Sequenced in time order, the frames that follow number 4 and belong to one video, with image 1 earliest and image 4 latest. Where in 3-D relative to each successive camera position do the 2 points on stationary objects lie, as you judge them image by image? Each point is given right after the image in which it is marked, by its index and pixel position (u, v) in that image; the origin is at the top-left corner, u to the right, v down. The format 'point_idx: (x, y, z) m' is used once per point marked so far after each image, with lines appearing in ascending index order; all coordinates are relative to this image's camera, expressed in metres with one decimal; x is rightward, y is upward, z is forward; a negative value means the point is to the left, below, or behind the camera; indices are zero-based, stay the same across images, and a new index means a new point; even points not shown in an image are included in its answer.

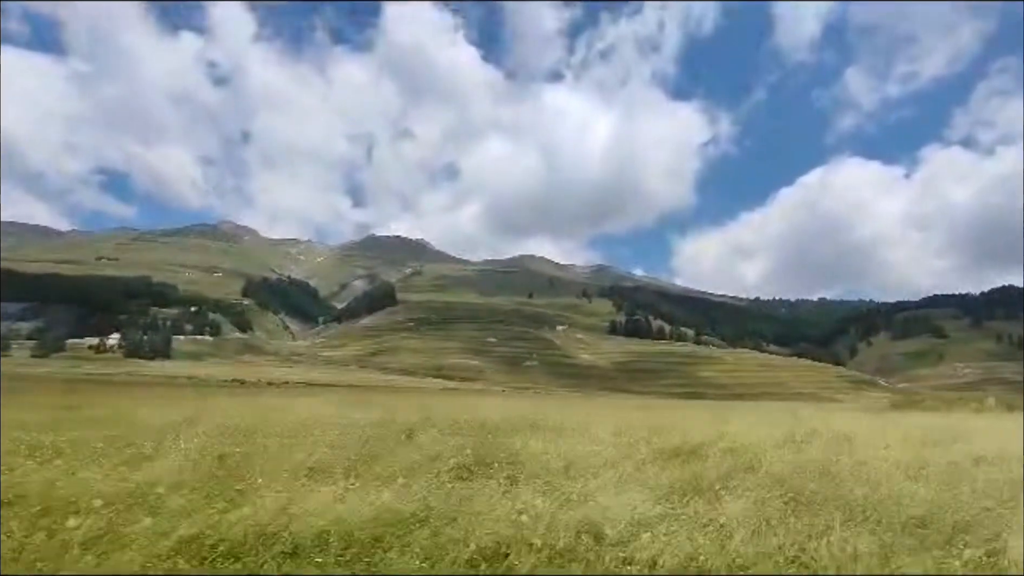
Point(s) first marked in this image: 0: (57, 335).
0: (-9.5, -0.9, +9.7) m
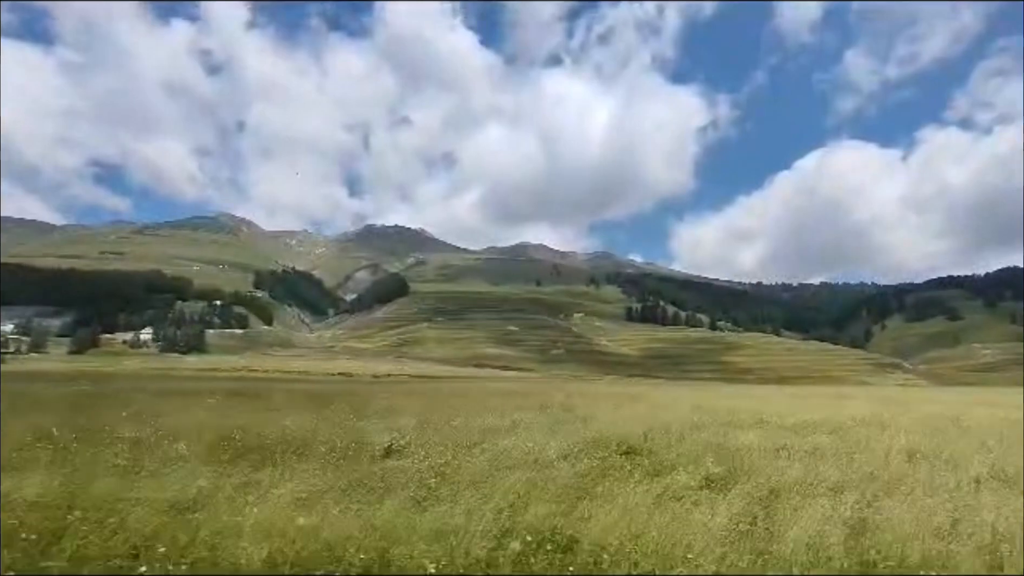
0: (-8.5, -0.9, +9.7) m
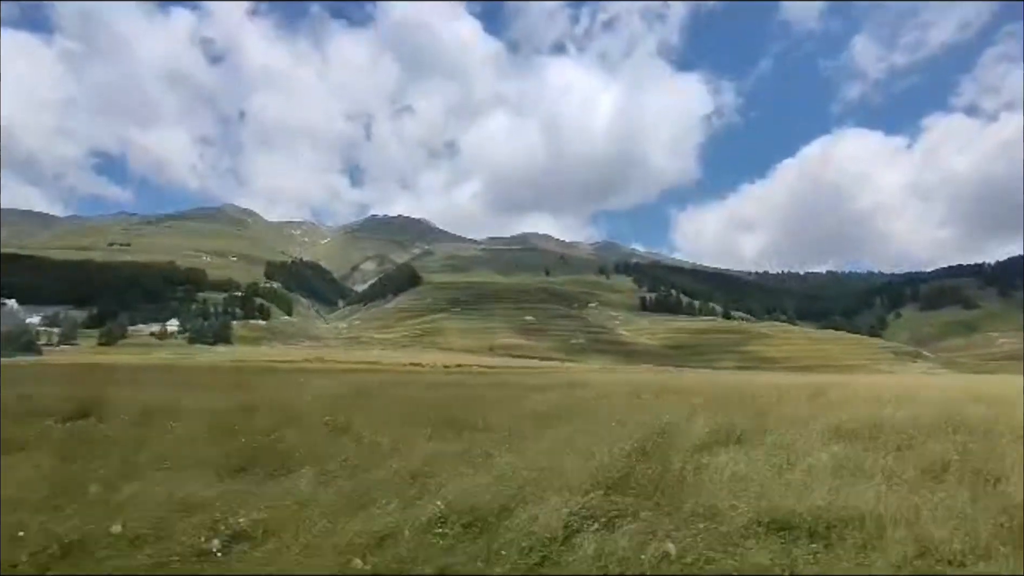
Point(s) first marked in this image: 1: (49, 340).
0: (-7.8, -0.7, +9.7) m
1: (-8.7, -1.0, +9.0) m
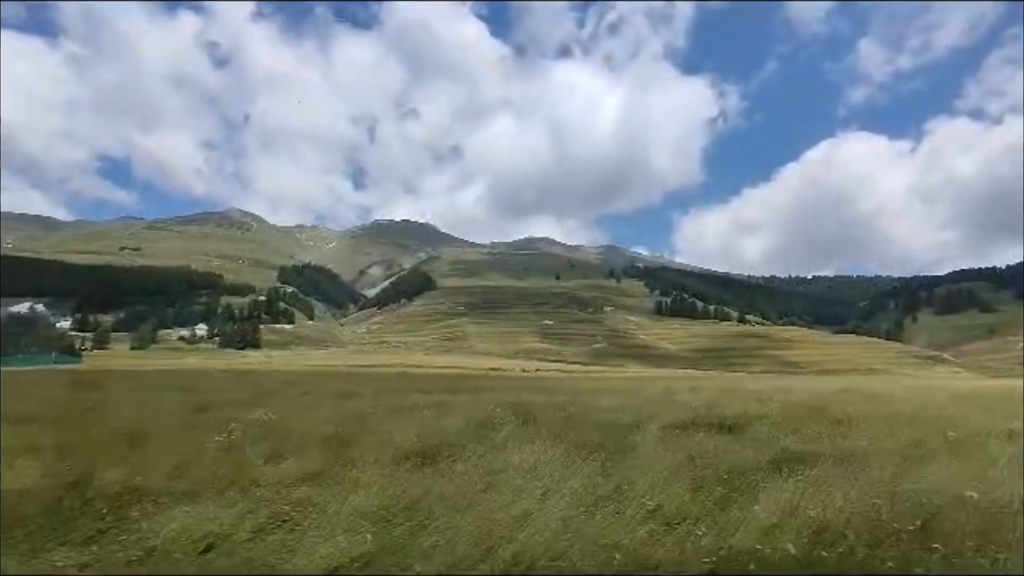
0: (-7.0, -0.8, +9.7) m
1: (-7.9, -1.1, +9.0) m
